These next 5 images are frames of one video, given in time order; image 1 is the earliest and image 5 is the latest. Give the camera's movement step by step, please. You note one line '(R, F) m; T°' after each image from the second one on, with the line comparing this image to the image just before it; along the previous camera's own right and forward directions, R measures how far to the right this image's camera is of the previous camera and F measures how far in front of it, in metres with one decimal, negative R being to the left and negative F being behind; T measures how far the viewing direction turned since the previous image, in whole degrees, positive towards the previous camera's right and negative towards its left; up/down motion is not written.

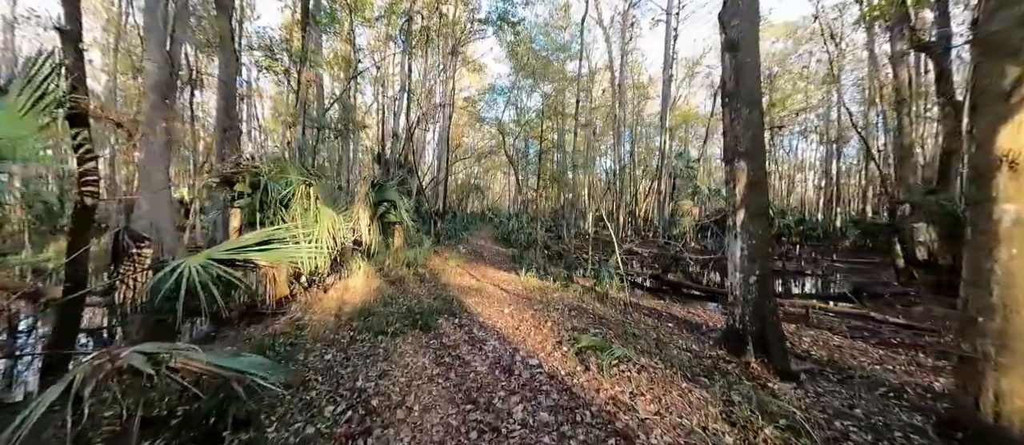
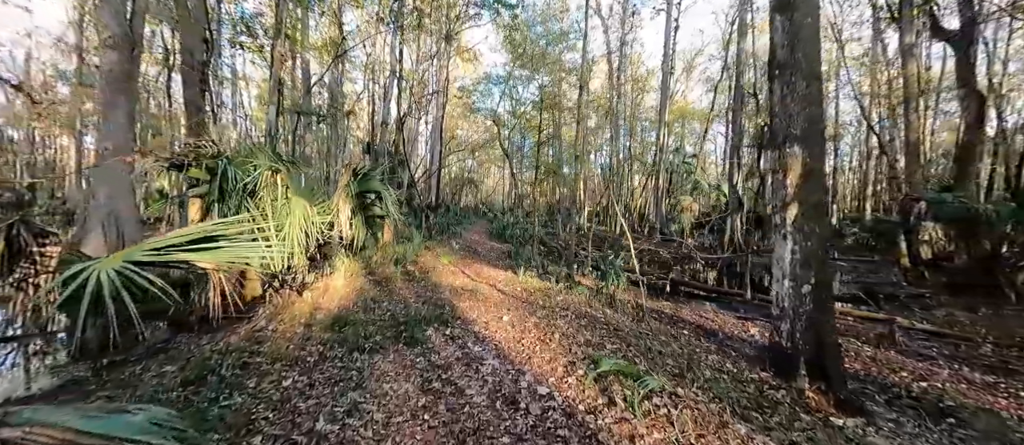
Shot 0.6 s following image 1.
(-0.1, +0.5) m; +1°
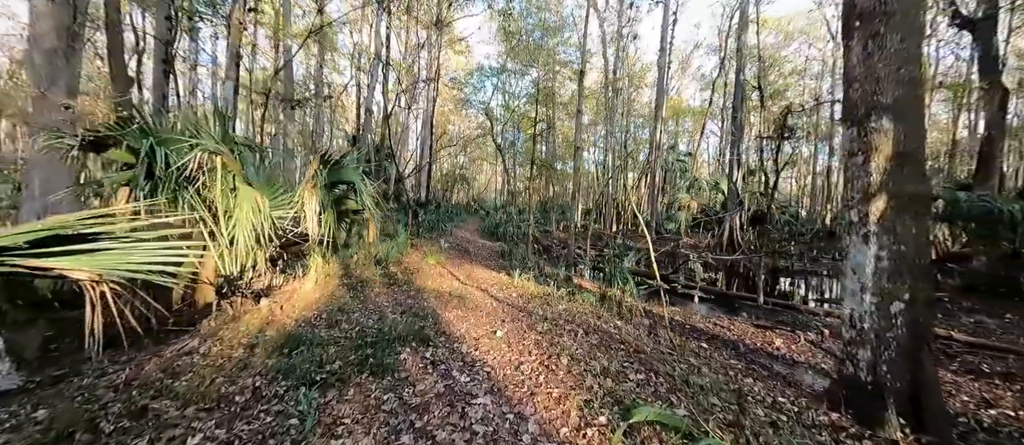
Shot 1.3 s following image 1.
(0.0, +0.6) m; +1°
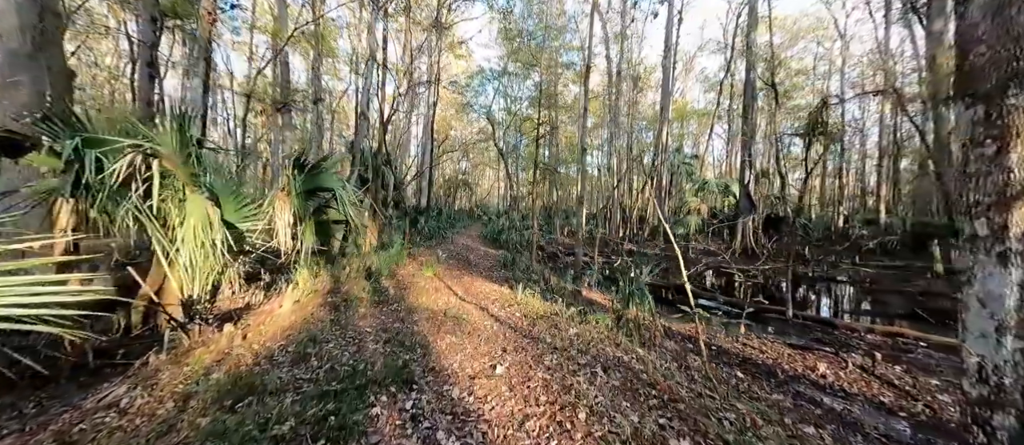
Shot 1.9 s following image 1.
(0.0, +0.5) m; -1°
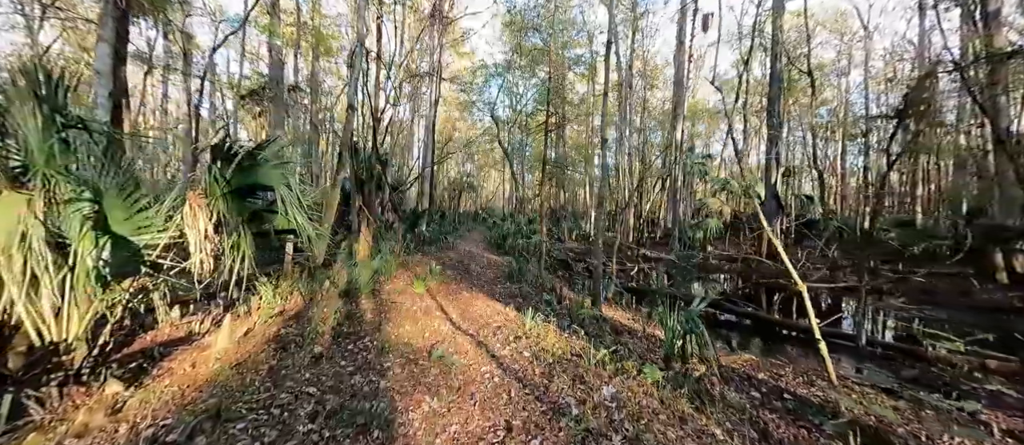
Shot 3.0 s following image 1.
(0.0, +1.0) m; -1°
